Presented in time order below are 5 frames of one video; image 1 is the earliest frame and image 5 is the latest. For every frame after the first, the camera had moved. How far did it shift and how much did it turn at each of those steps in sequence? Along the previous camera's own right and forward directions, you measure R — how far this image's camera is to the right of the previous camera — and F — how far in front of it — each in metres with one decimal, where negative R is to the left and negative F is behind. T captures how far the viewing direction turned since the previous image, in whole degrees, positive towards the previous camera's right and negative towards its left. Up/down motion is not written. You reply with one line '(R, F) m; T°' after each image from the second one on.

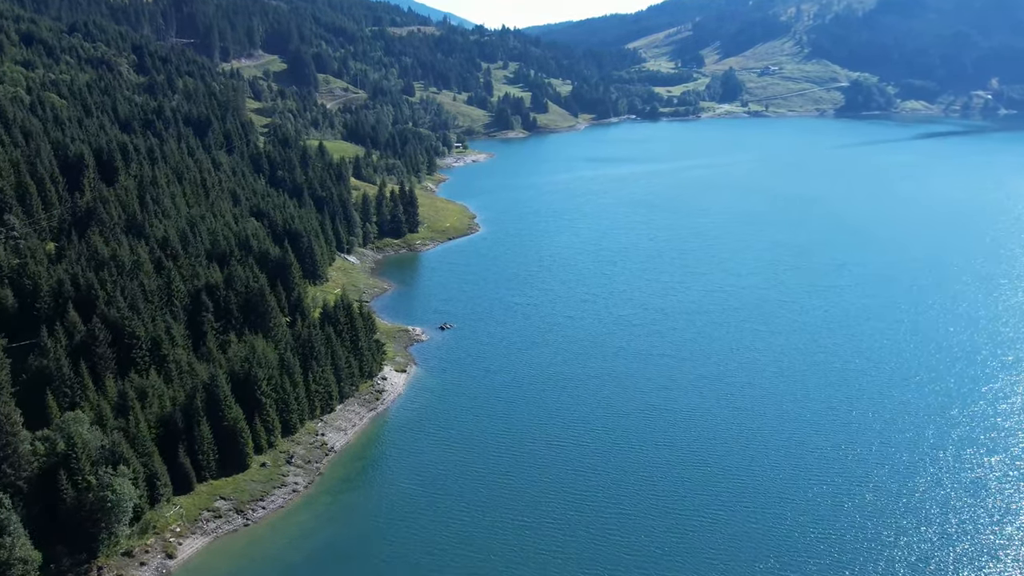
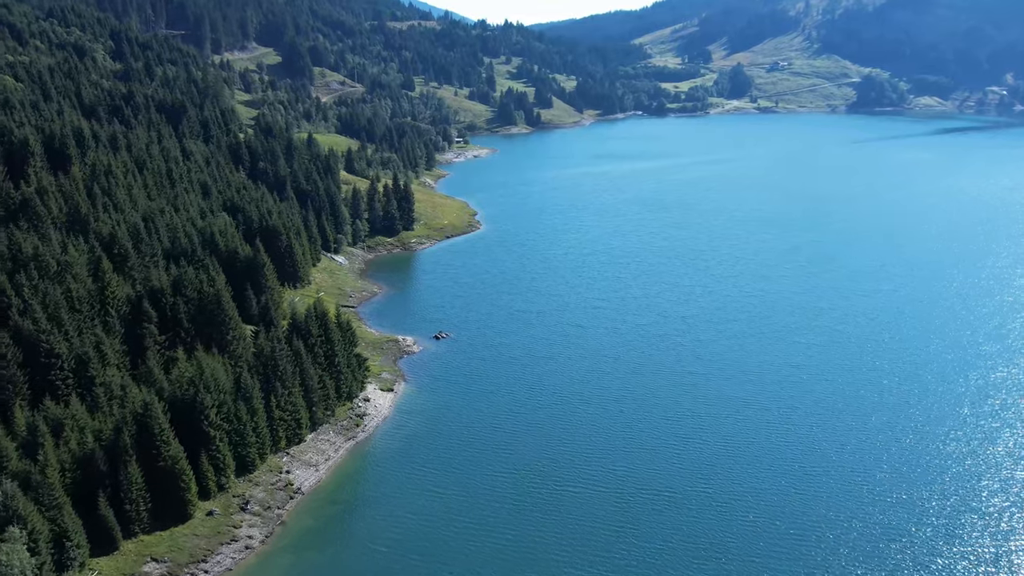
(-0.2, +14.8) m; 0°
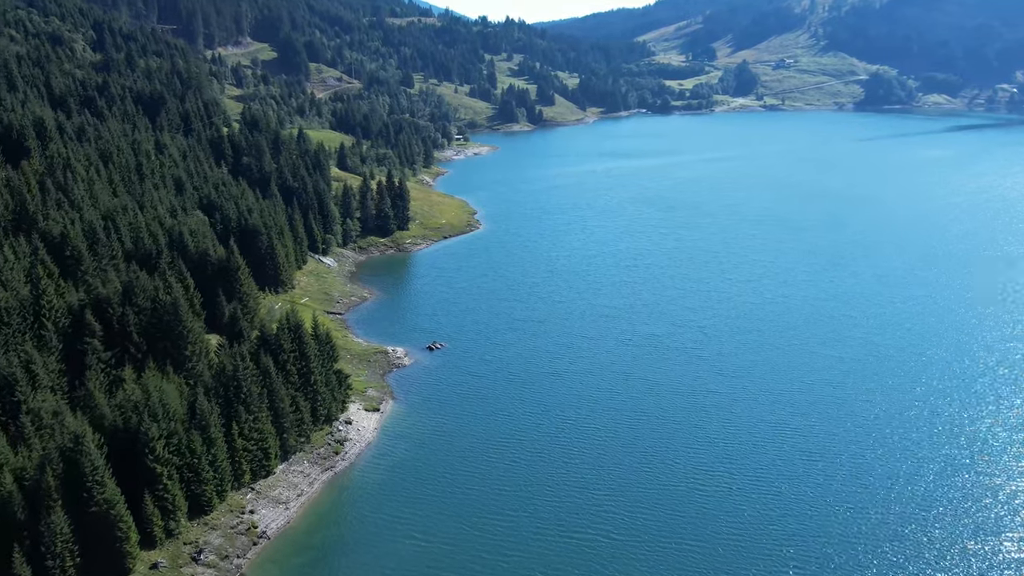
(0.0, +10.0) m; 0°
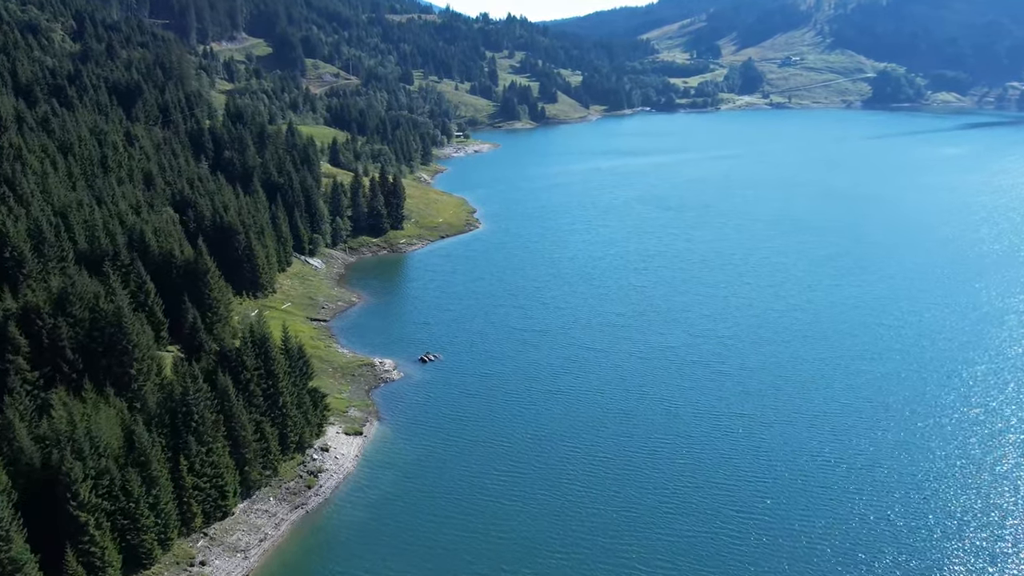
(0.0, +9.7) m; 0°
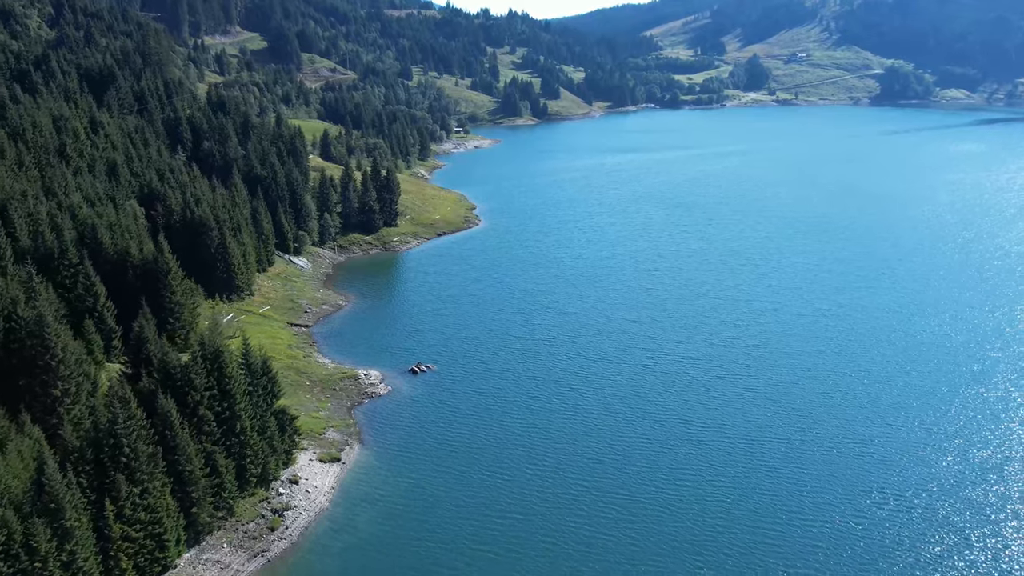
(0.0, +9.6) m; 0°
